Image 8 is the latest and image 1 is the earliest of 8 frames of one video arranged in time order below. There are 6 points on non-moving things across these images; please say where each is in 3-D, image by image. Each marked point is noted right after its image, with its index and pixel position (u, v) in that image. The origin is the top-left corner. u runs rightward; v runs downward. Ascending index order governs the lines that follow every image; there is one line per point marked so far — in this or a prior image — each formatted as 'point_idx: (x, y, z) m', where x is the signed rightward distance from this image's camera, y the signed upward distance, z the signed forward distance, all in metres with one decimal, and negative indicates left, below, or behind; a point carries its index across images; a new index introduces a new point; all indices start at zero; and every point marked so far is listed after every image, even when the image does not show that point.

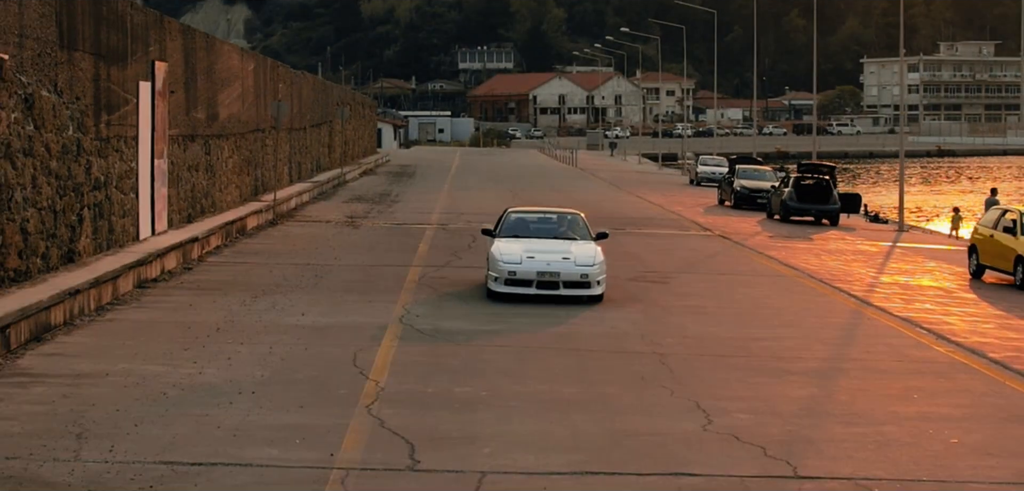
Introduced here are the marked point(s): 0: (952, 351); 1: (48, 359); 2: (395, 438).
0: (+4.4, -1.0, +14.9) m
1: (-3.9, -0.9, +13.1) m
2: (-0.8, -1.3, +10.2) m
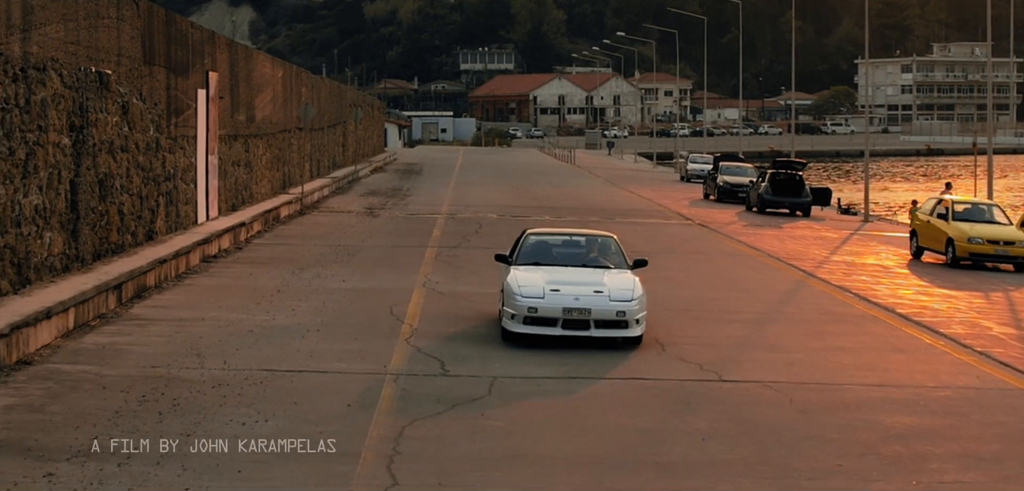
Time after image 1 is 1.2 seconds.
0: (+4.4, -0.8, +18.5) m
1: (-3.9, -0.7, +16.7) m
2: (-0.8, -1.0, +13.8) m
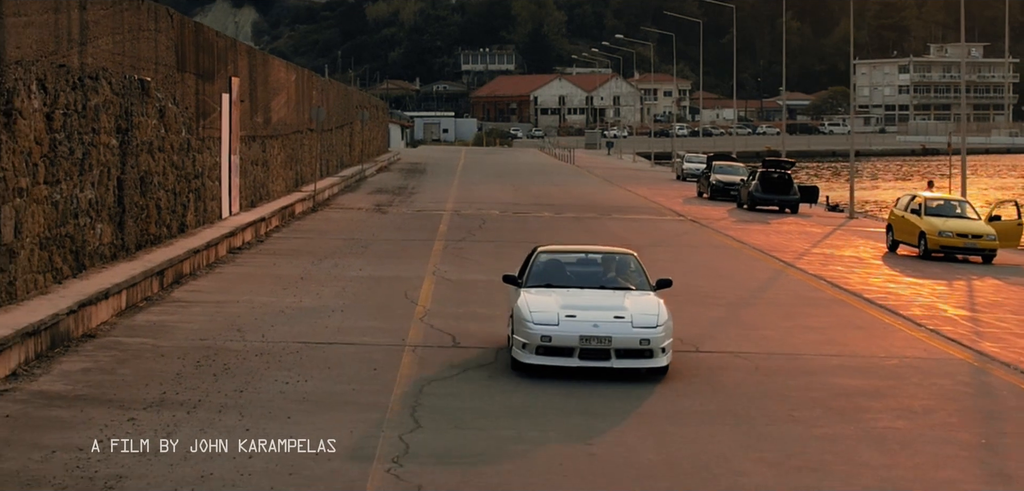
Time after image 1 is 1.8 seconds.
0: (+4.4, -0.7, +20.3) m
1: (-3.9, -0.5, +18.5) m
2: (-0.7, -0.9, +15.6) m
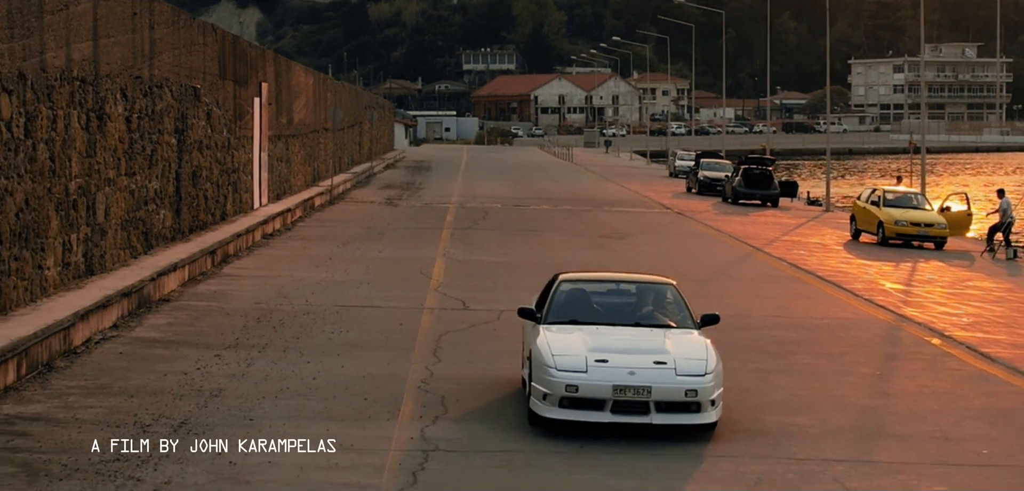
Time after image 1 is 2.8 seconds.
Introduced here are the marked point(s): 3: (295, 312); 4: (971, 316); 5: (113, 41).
0: (+4.4, -0.4, +23.5) m
1: (-3.9, -0.3, +21.6) m
2: (-0.7, -0.7, +18.8) m
3: (-2.5, -0.7, +17.2) m
4: (+5.7, -0.9, +18.9) m
5: (-4.6, +2.4, +17.6) m
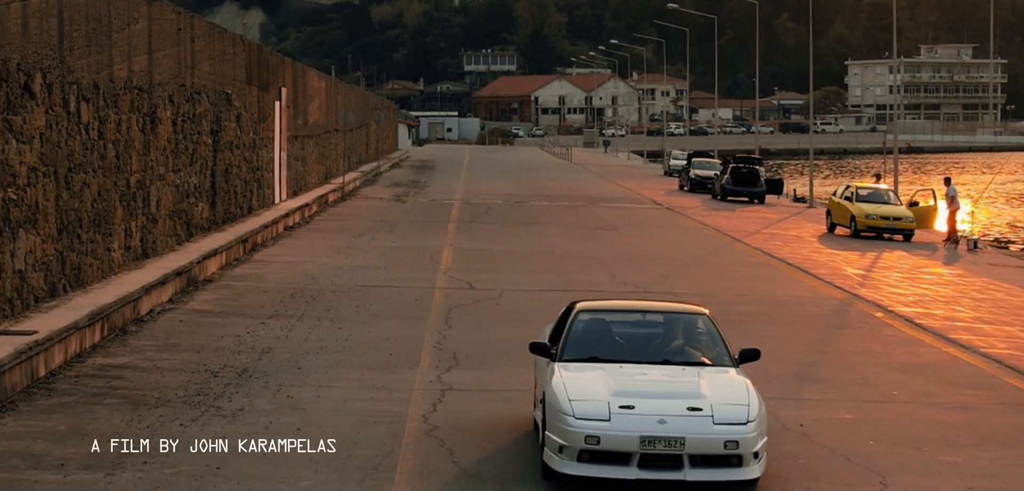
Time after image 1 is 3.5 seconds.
0: (+4.4, -0.2, +26.0) m
1: (-3.9, -0.1, +24.1) m
2: (-0.7, -0.5, +21.3) m
3: (-2.4, -0.6, +19.7) m
4: (+5.7, -0.7, +21.4) m
5: (-4.6, +2.5, +20.1) m
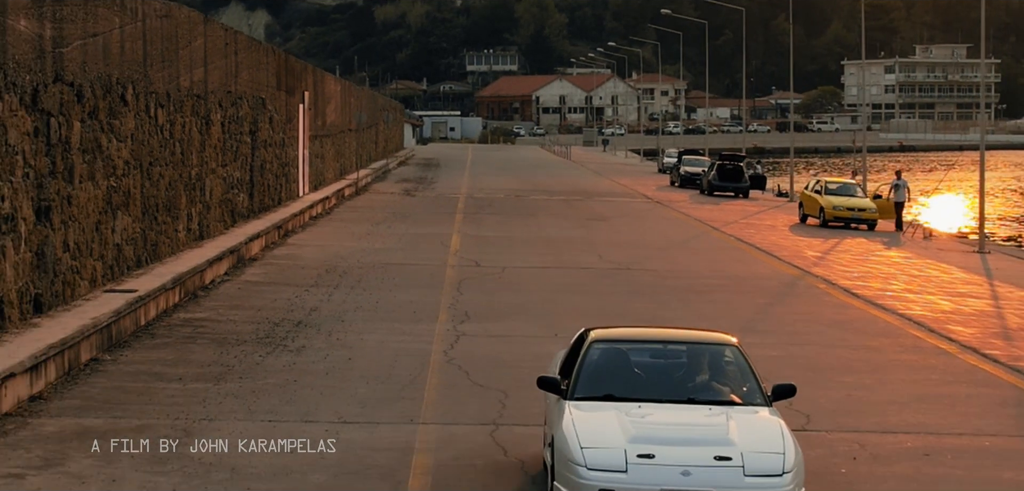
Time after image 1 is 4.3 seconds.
0: (+4.4, 0.0, +29.4) m
1: (-3.8, +0.1, +27.6) m
2: (-0.7, -0.2, +24.7) m
3: (-2.4, -0.3, +23.1) m
4: (+5.7, -0.4, +24.8) m
5: (-4.6, +2.8, +23.5) m
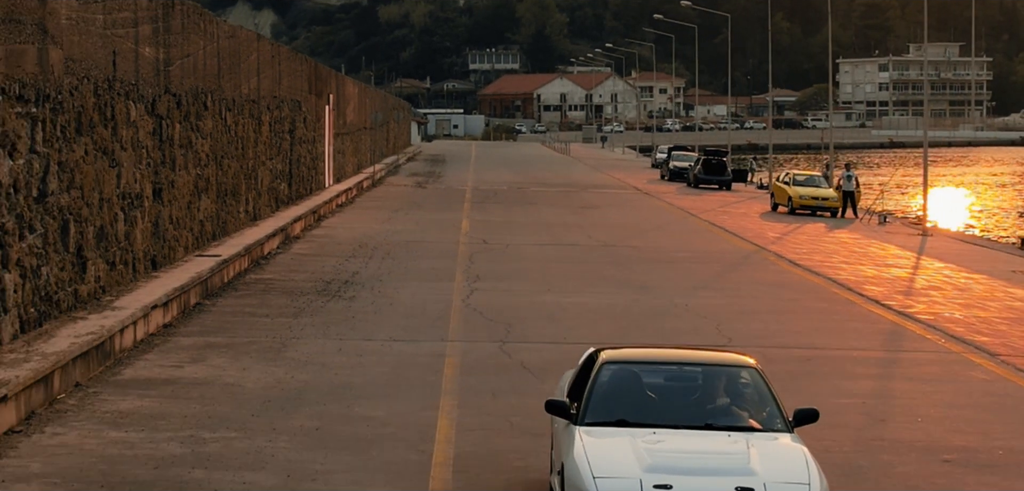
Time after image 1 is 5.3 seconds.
0: (+4.5, +0.4, +33.9) m
1: (-3.8, +0.5, +32.1) m
2: (-0.7, +0.1, +29.2) m
3: (-2.4, 0.0, +27.6) m
4: (+5.8, -0.1, +29.3) m
5: (-4.6, +3.2, +28.0) m
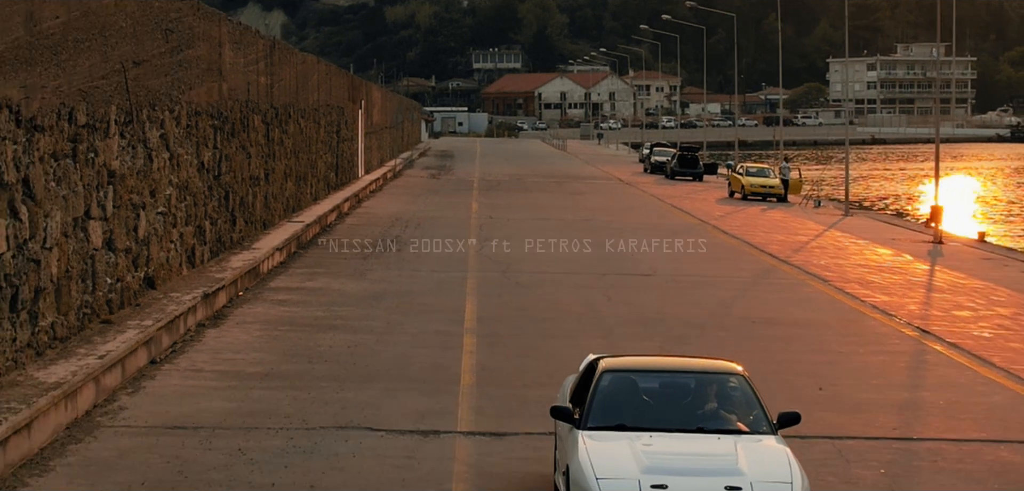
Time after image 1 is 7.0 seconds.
0: (+4.5, +1.0, +42.3) m
1: (-3.8, +1.1, +40.5) m
2: (-0.7, +0.7, +37.7) m
3: (-2.4, +0.7, +36.1) m
4: (+5.8, +0.6, +37.7) m
5: (-4.6, +3.8, +36.5) m
